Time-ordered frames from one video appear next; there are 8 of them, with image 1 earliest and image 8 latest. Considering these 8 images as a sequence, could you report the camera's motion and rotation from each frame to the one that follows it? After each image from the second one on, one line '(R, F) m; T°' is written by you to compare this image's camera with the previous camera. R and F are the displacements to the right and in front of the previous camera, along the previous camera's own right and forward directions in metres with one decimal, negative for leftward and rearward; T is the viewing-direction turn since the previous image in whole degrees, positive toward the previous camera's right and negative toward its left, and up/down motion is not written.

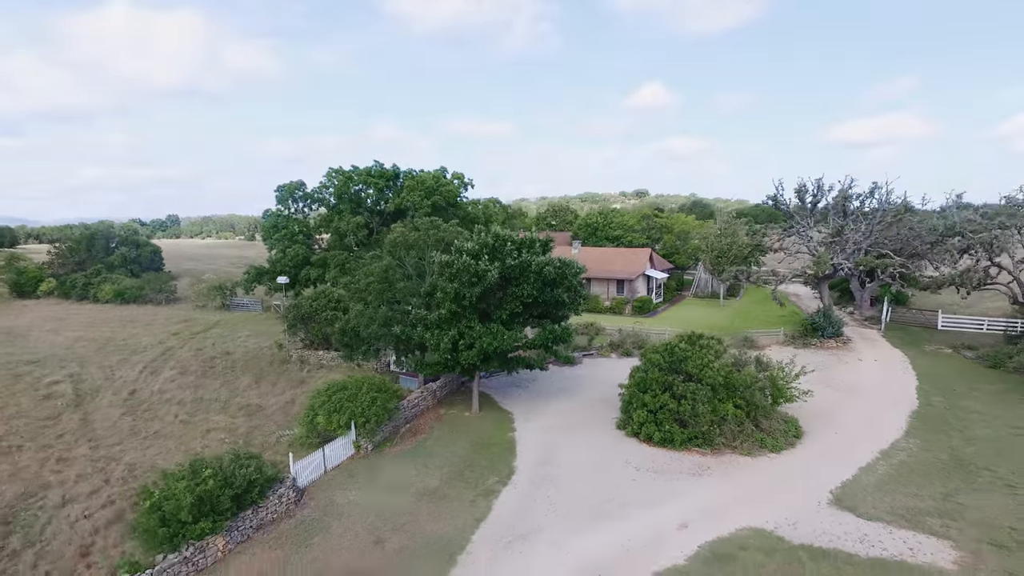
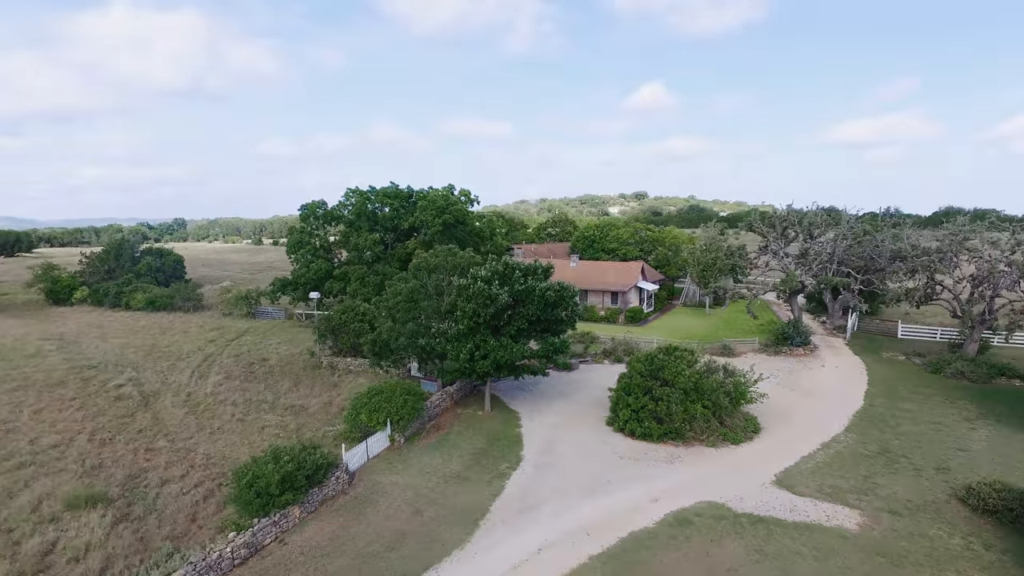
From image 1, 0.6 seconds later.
(-0.2, -2.6) m; 0°
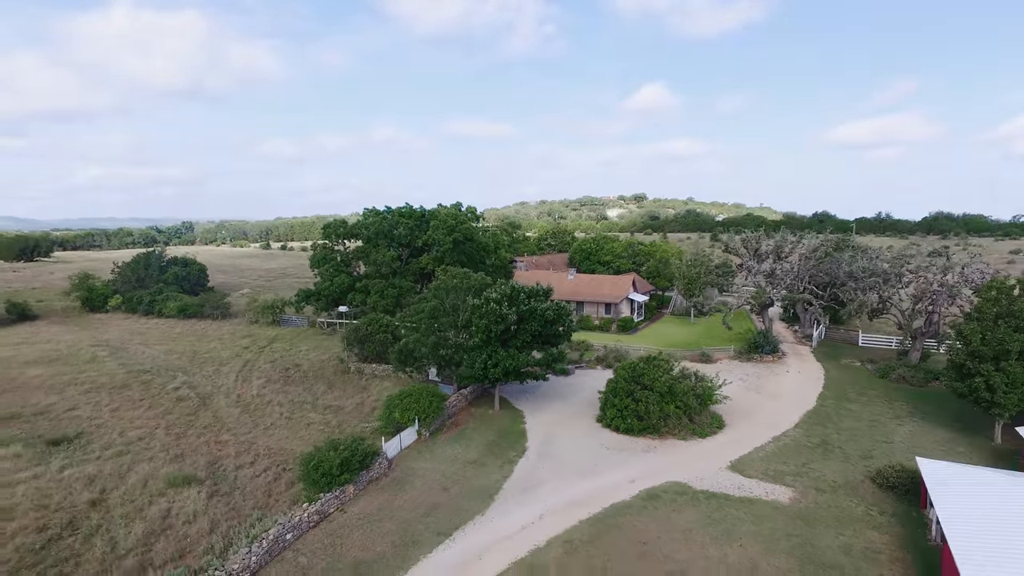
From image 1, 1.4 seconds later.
(-0.2, -3.0) m; 0°
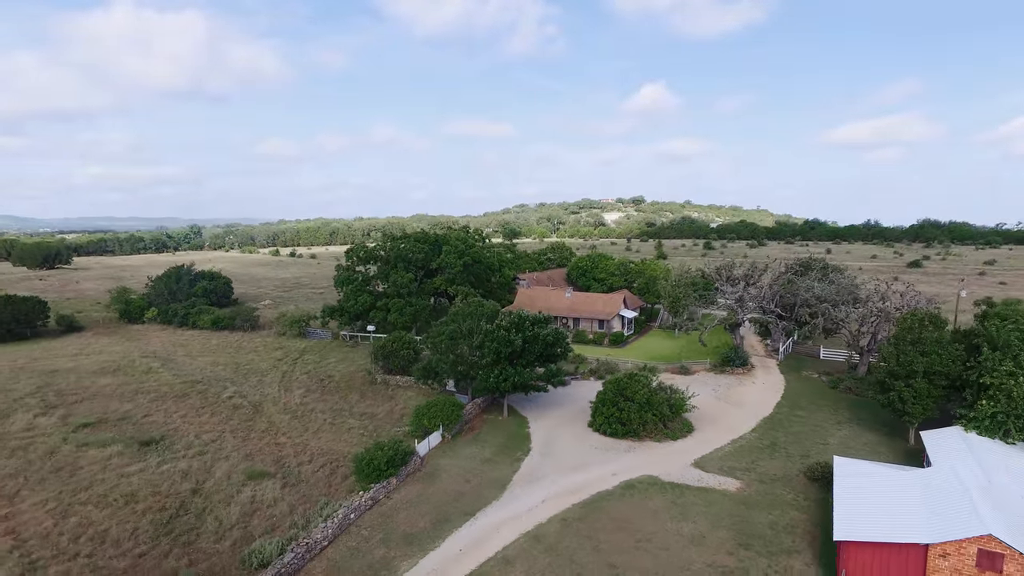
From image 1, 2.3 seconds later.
(-0.3, -3.8) m; 0°
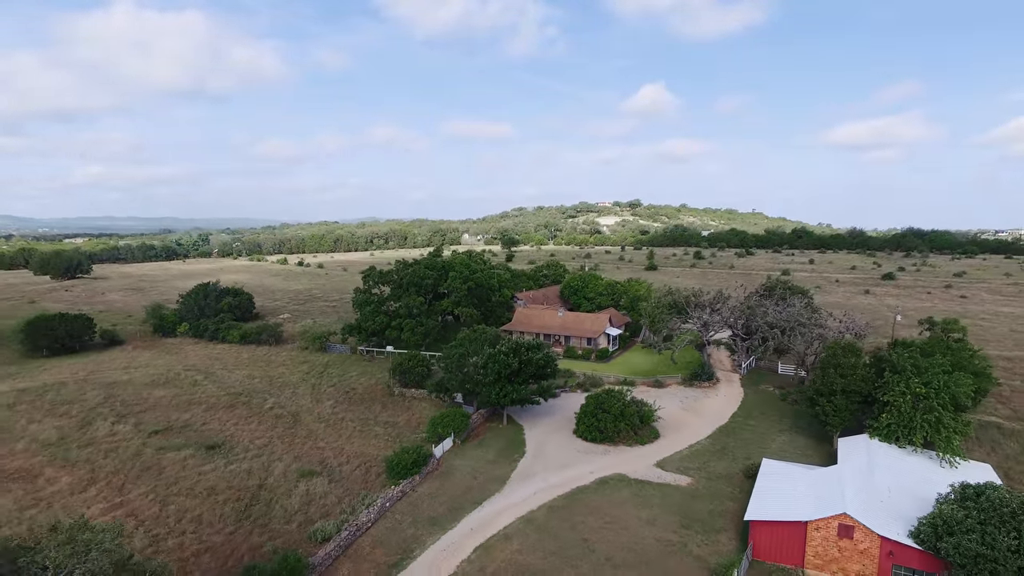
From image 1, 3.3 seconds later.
(0.0, -4.7) m; 0°
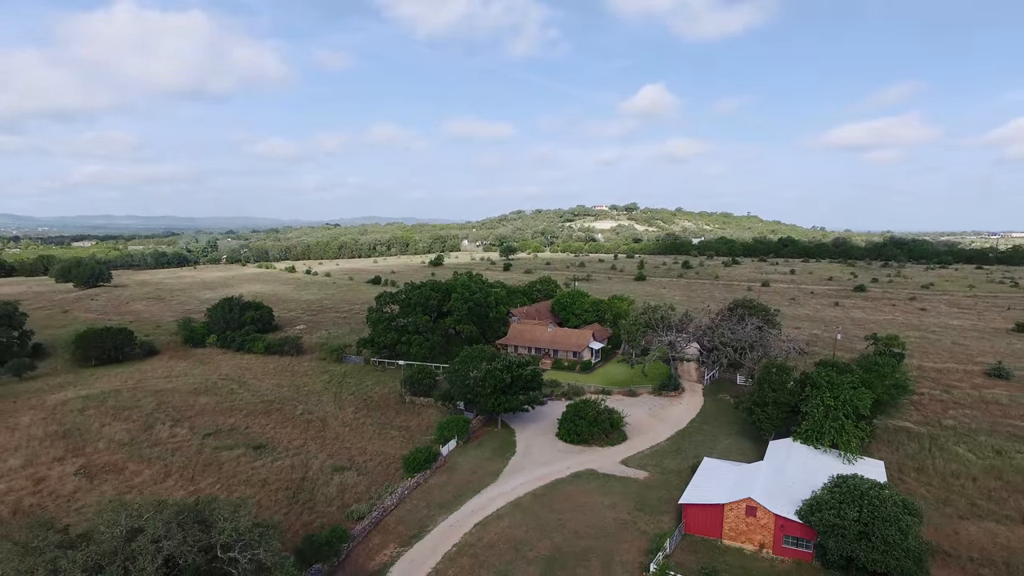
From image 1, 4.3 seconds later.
(+0.3, -5.6) m; 0°
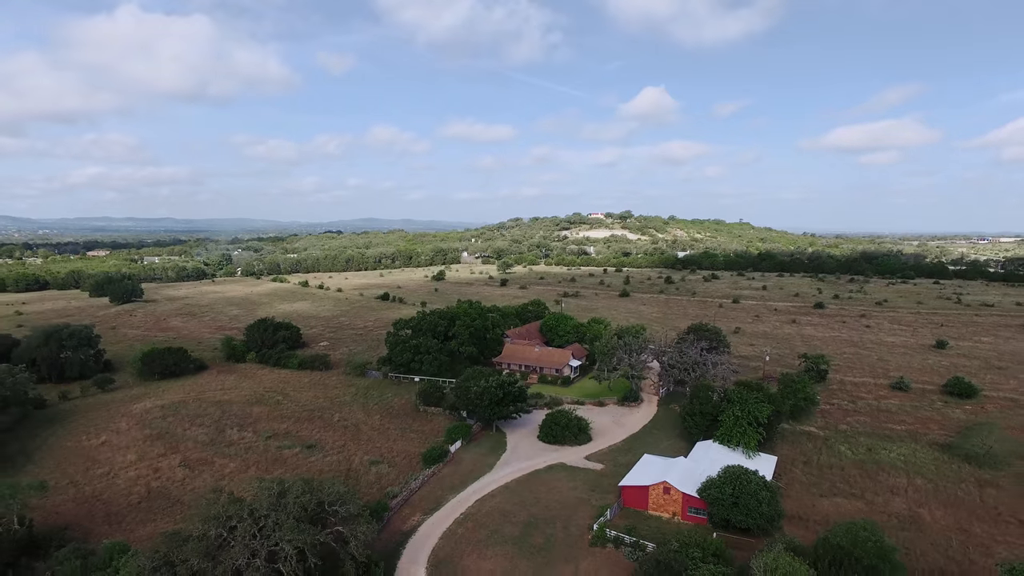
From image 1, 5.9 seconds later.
(+0.5, -9.8) m; 0°
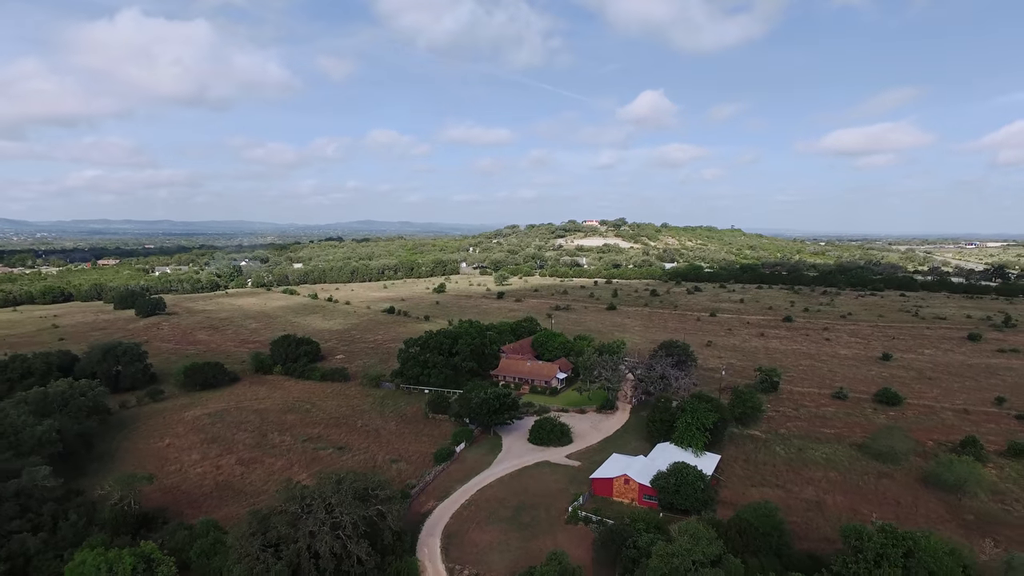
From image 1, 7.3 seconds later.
(+0.3, -8.8) m; 0°
